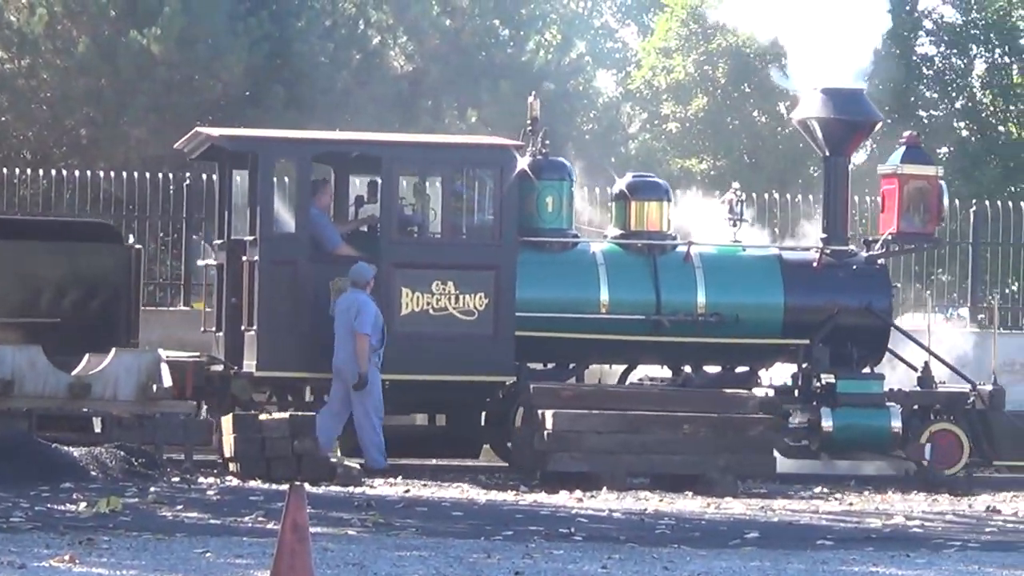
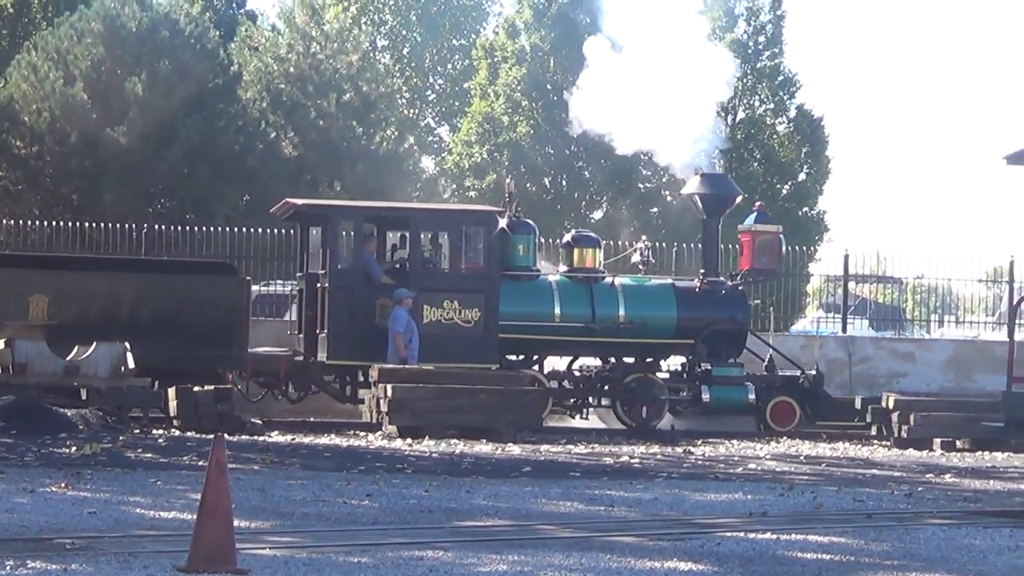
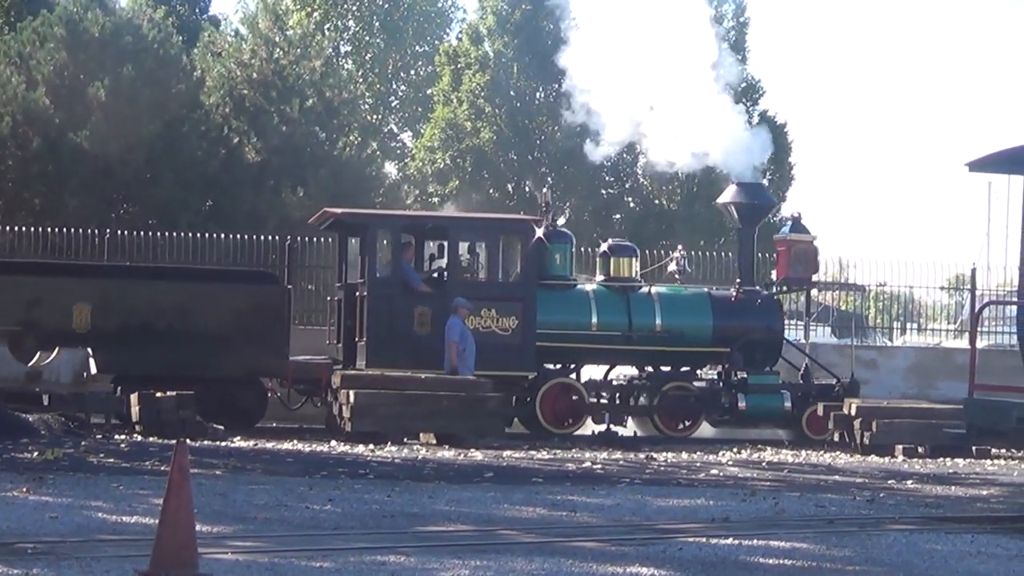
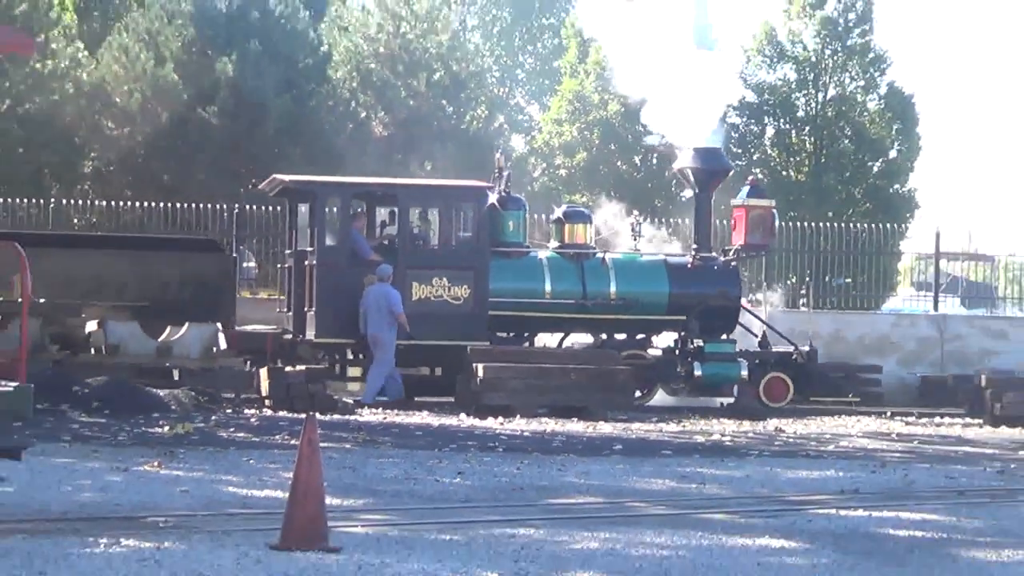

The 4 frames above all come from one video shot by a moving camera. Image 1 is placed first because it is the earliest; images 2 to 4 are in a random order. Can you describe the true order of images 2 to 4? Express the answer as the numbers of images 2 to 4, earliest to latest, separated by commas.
4, 2, 3
